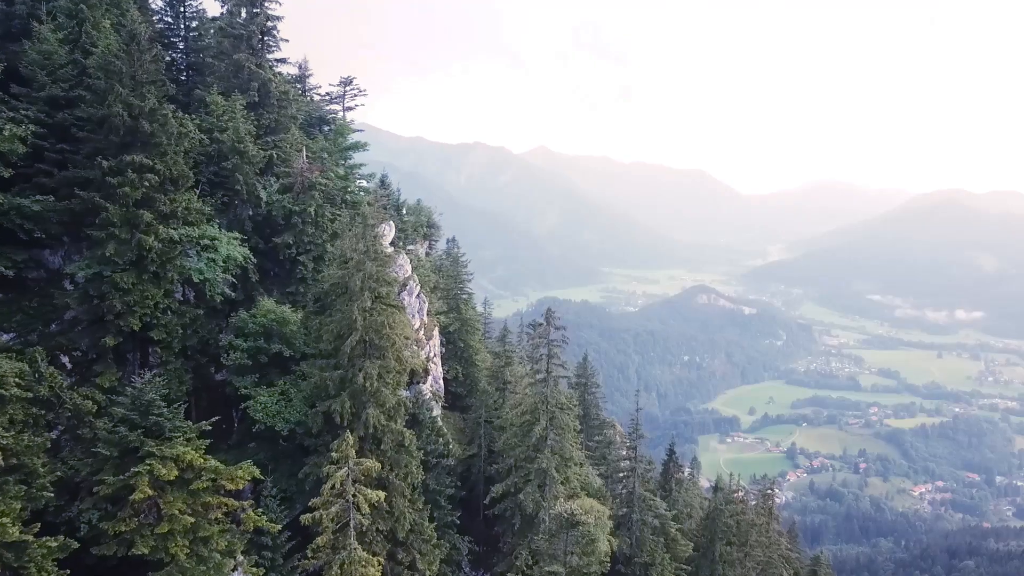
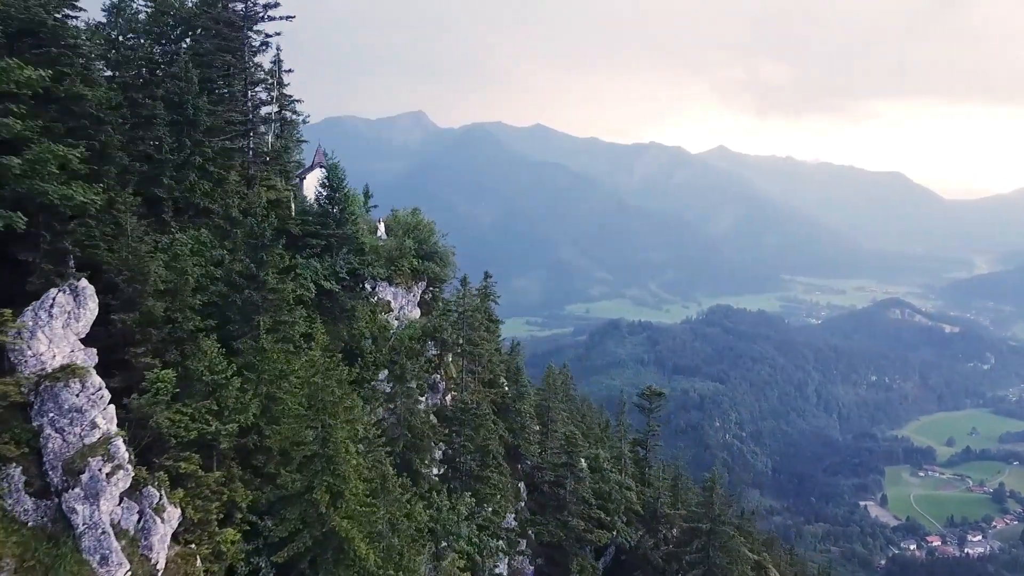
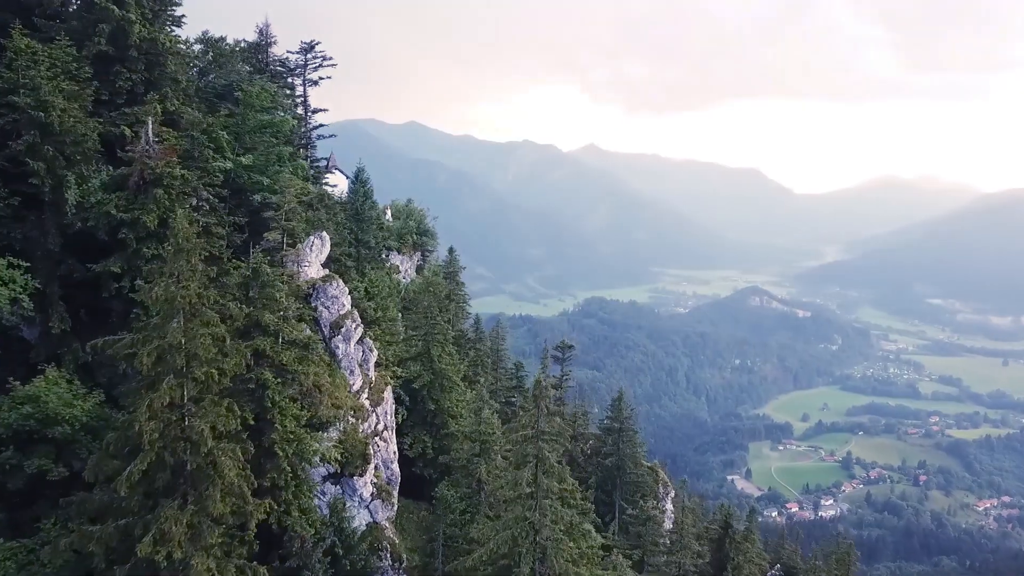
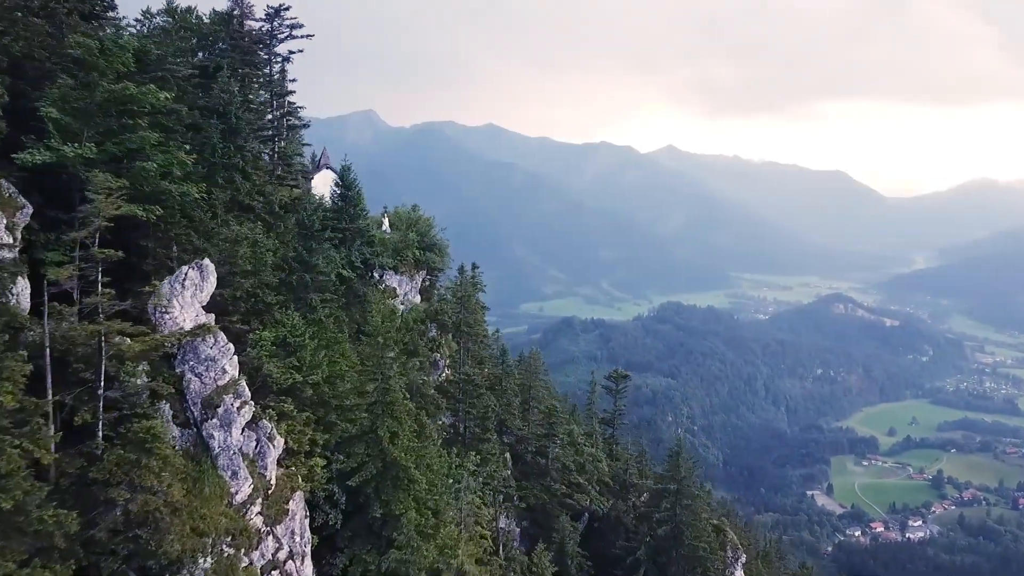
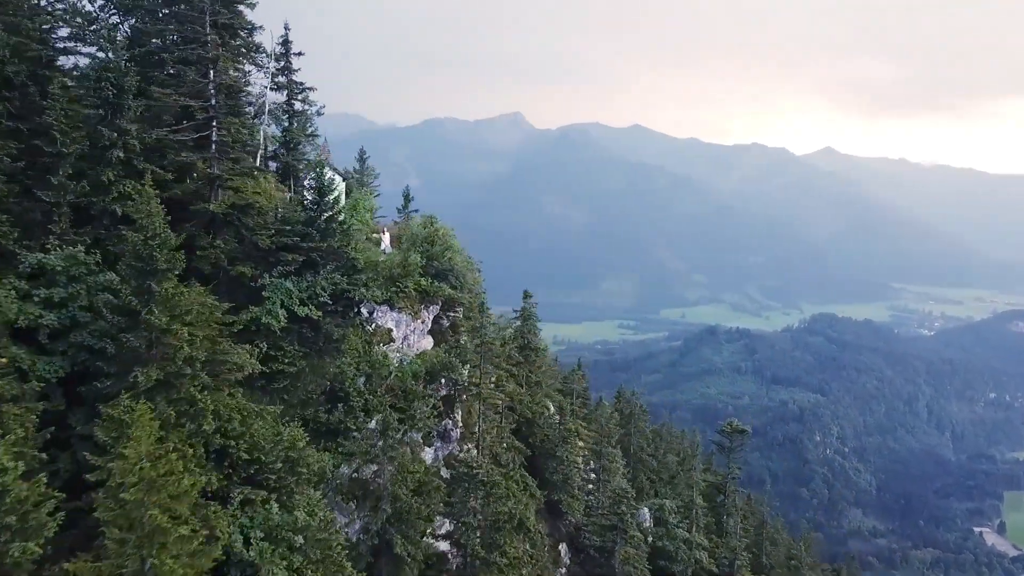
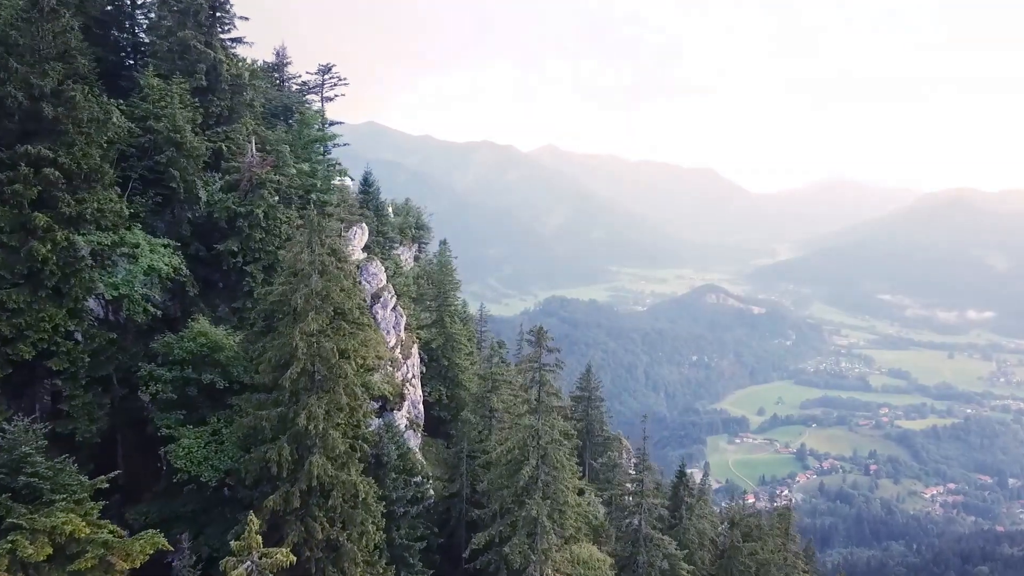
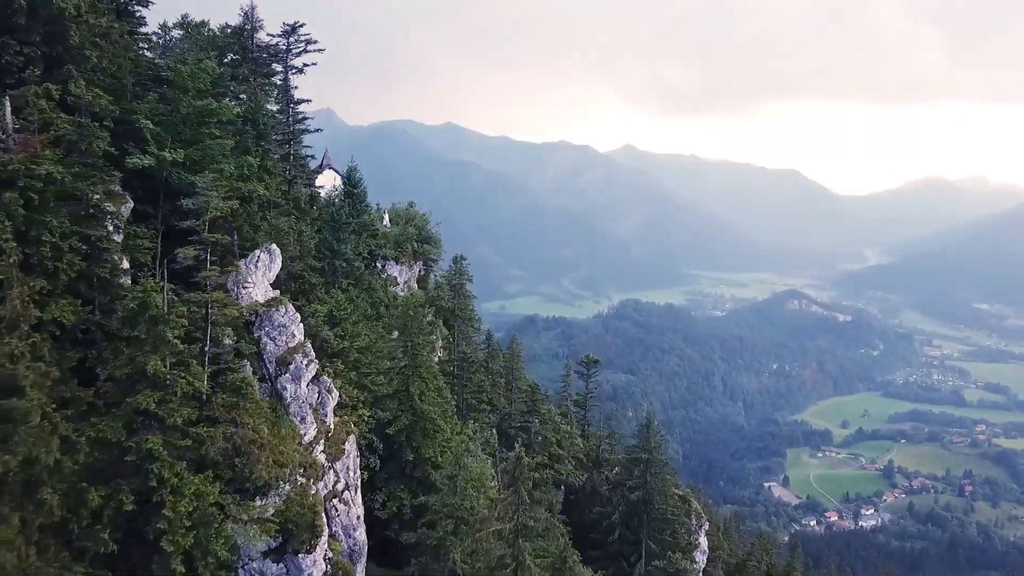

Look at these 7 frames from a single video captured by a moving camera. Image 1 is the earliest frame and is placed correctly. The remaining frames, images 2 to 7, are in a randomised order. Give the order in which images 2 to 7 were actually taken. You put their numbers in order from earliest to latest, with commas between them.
6, 3, 7, 4, 2, 5
